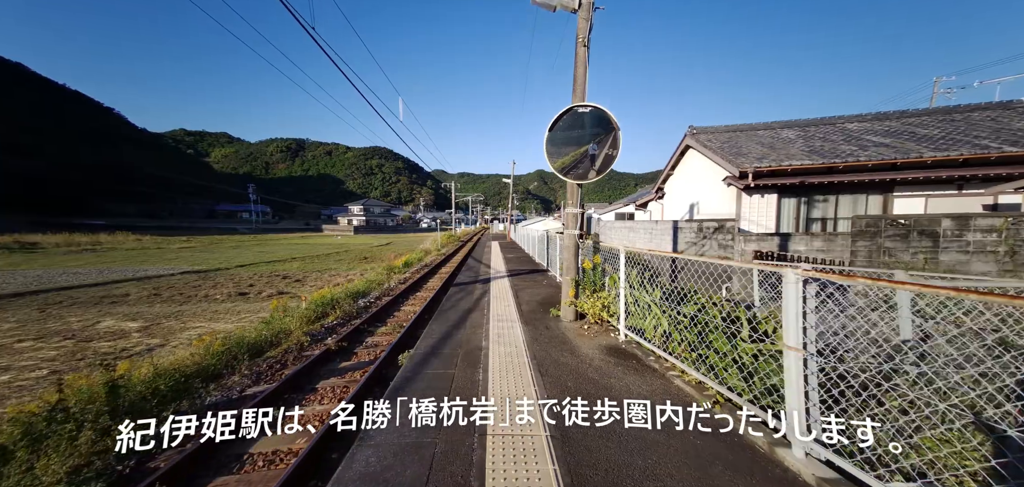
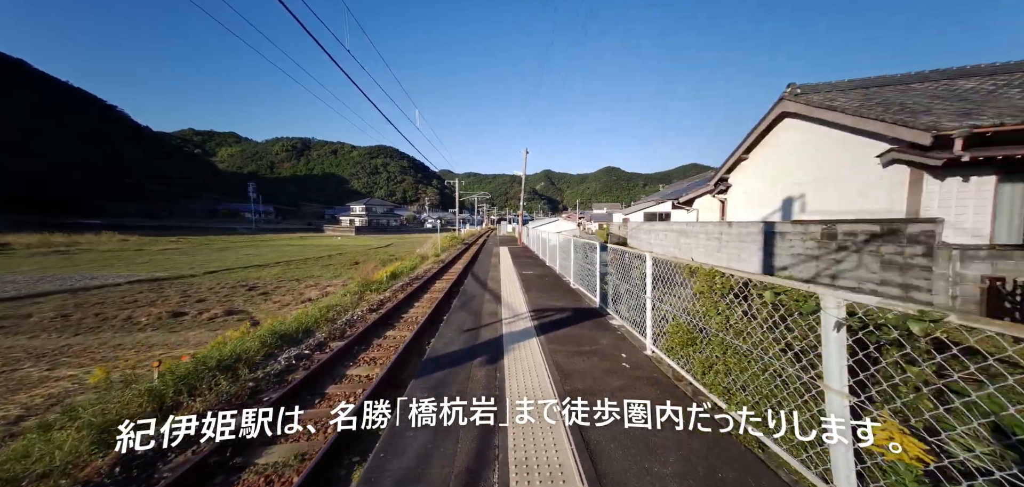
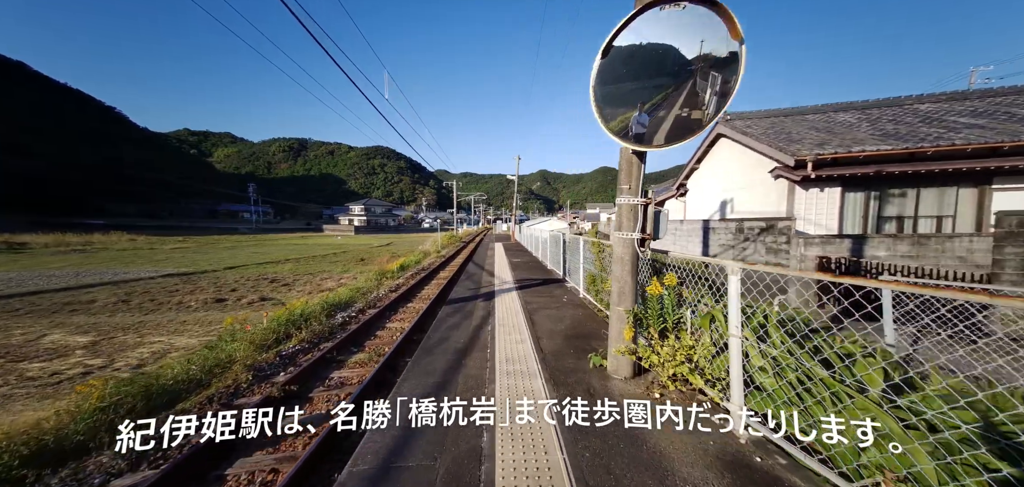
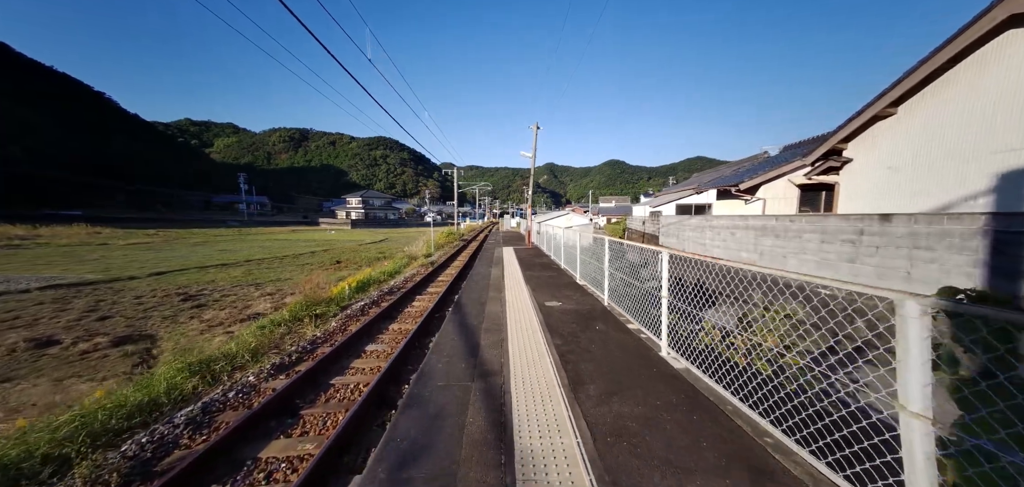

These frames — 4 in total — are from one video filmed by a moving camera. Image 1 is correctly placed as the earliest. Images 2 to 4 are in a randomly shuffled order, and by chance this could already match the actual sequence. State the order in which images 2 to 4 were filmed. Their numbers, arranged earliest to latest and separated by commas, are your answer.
3, 2, 4
